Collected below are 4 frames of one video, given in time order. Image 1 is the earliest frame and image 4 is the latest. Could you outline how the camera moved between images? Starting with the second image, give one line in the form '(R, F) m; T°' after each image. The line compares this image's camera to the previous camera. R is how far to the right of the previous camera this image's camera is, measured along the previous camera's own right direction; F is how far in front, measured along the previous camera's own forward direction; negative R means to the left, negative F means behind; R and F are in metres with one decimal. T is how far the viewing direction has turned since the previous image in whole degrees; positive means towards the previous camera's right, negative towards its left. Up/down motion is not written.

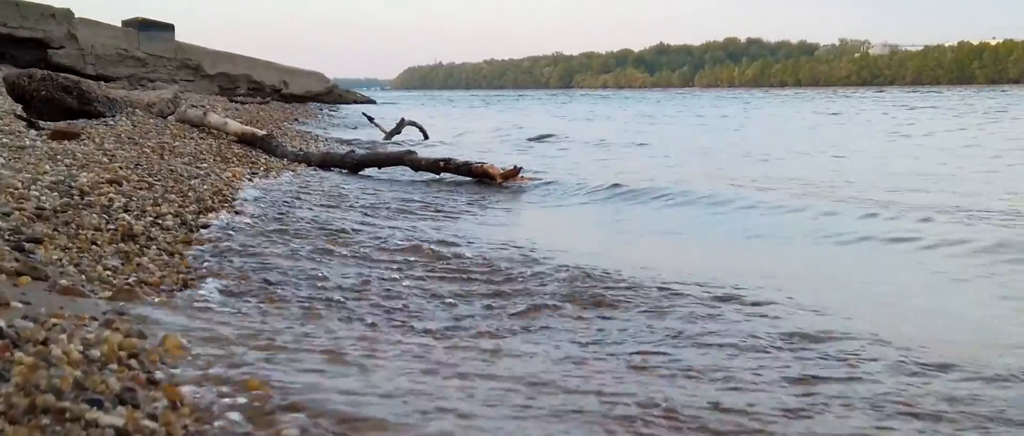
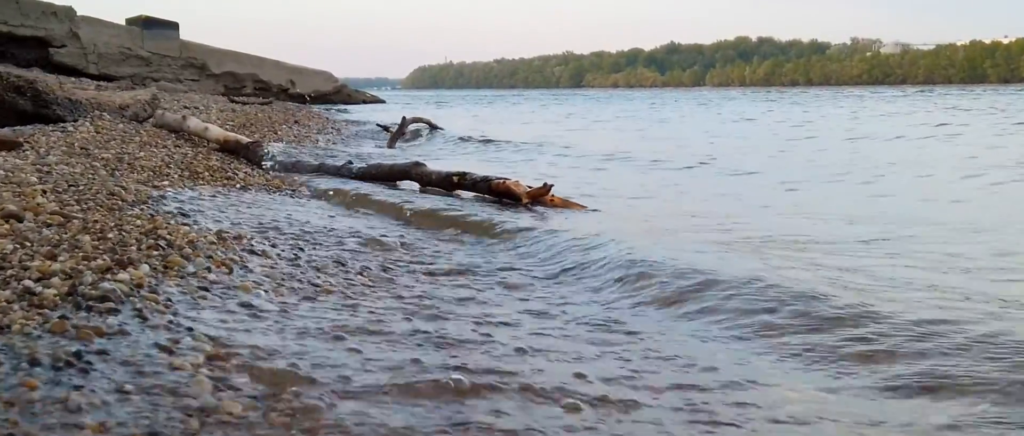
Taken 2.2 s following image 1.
(-0.1, +1.1) m; 0°
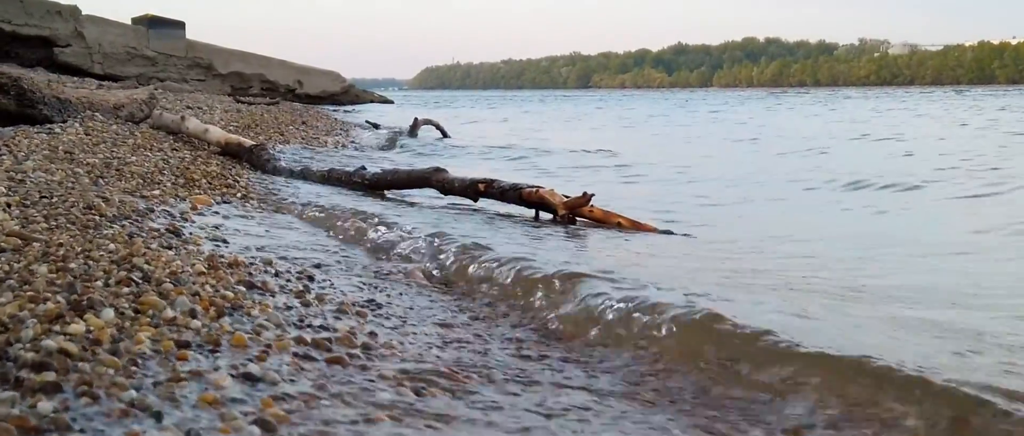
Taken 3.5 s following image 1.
(-0.1, +0.6) m; 0°
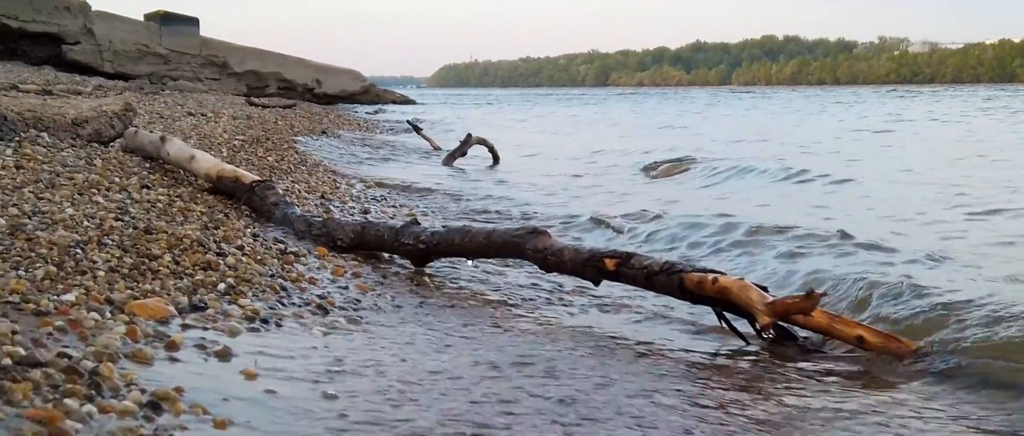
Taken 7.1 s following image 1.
(-0.3, +1.9) m; -1°
